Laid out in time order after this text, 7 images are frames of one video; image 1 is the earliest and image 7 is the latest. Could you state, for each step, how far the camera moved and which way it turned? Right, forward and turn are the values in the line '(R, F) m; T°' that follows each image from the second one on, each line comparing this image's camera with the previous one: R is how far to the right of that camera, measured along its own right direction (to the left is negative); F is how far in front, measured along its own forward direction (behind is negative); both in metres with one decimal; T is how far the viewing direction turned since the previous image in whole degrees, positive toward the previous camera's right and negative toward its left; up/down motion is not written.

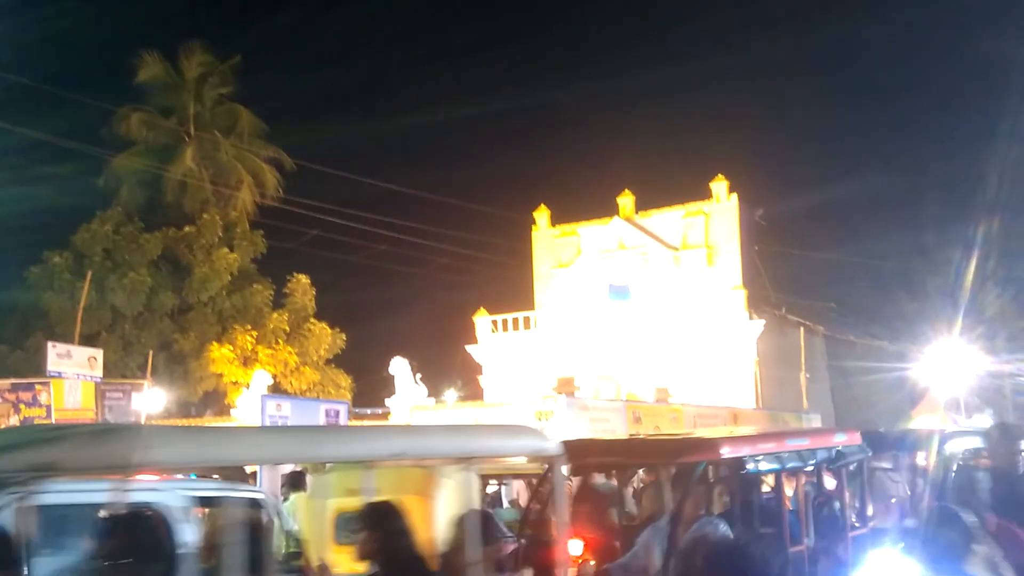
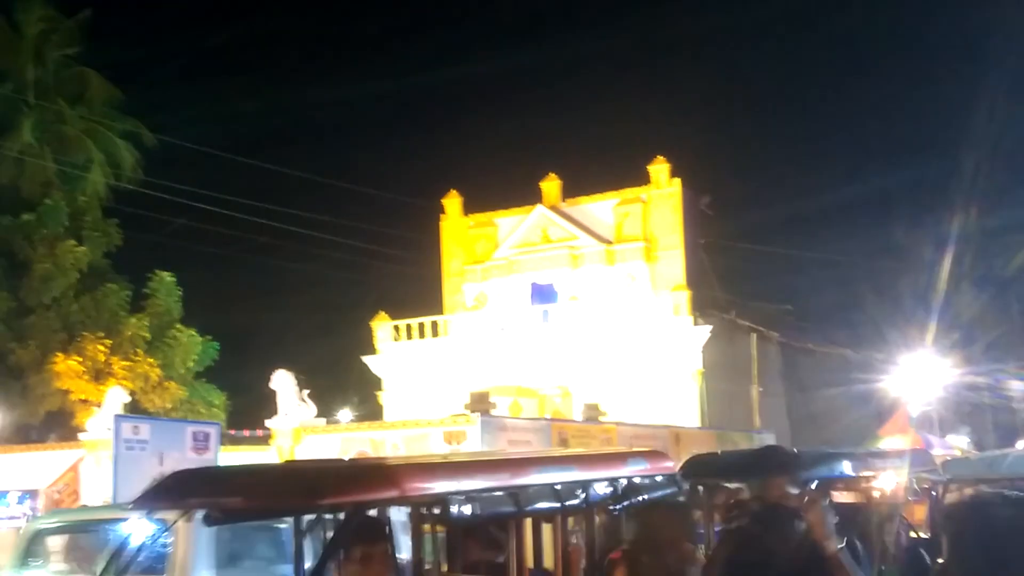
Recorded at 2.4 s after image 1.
(+1.1, +3.3) m; +2°
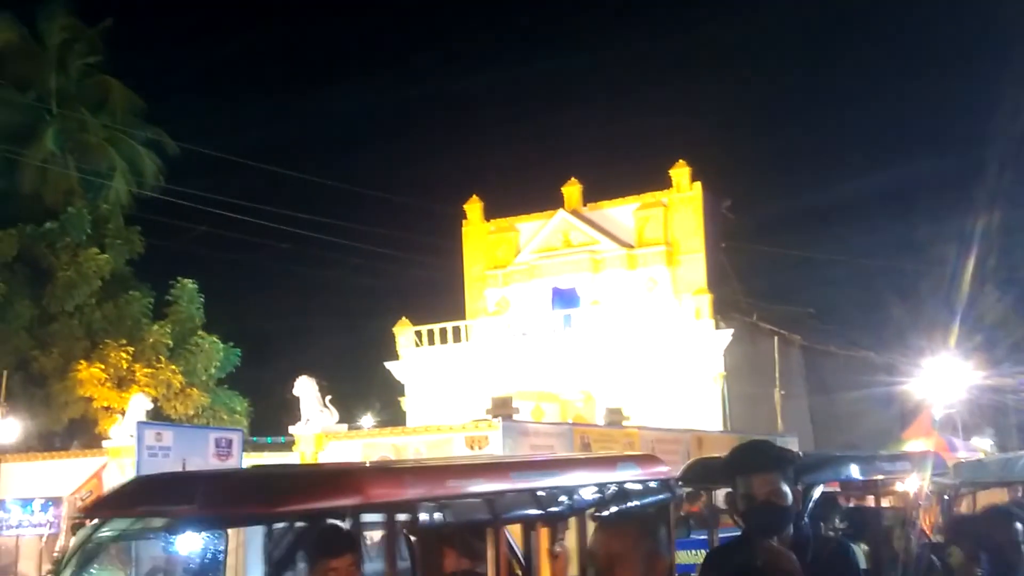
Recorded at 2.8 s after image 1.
(-0.3, 0.0) m; 0°
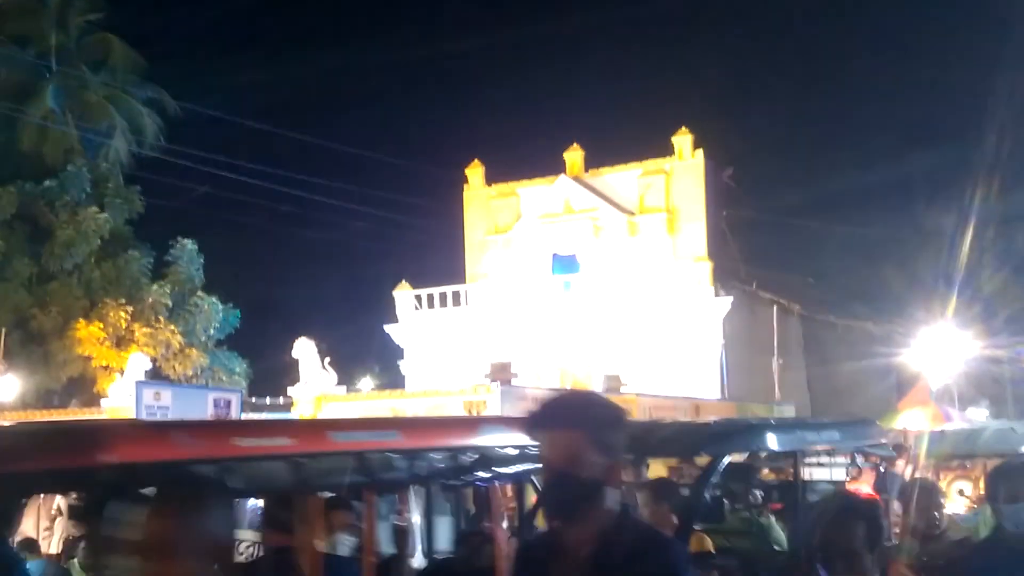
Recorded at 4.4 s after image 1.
(-0.1, 0.0) m; 0°
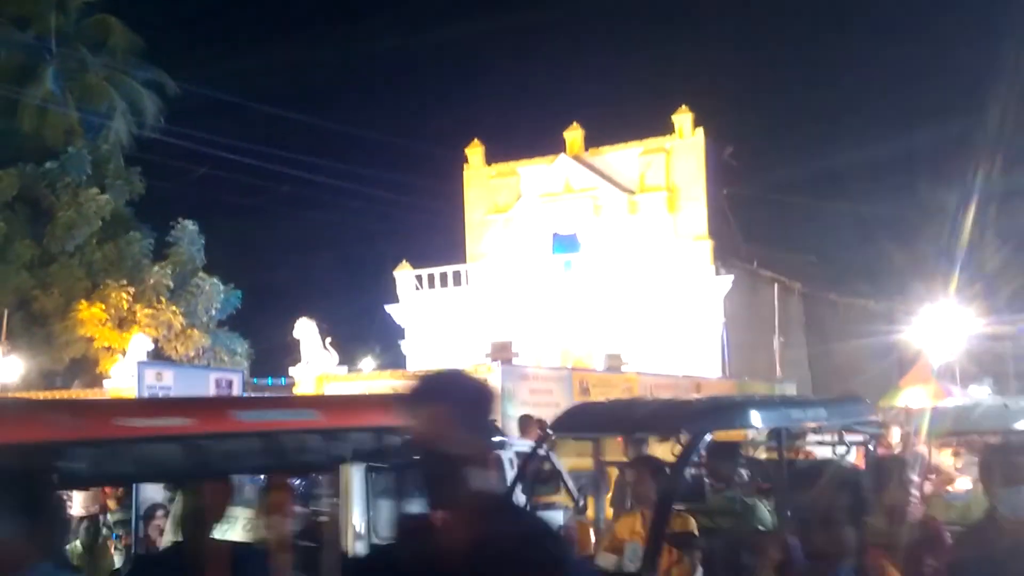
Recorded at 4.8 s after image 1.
(+0.2, 0.0) m; 0°
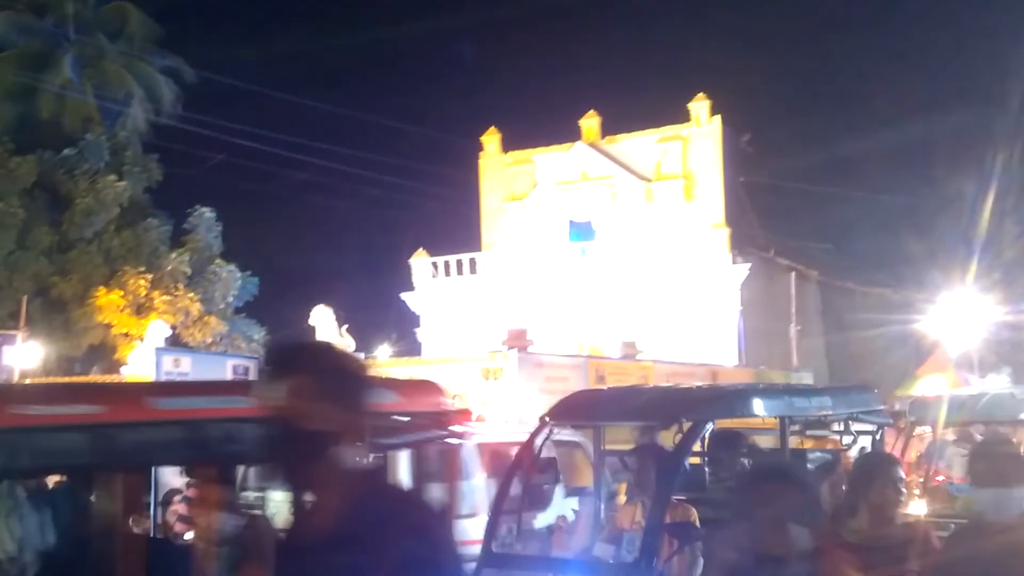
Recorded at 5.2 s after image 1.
(-0.1, 0.0) m; -1°
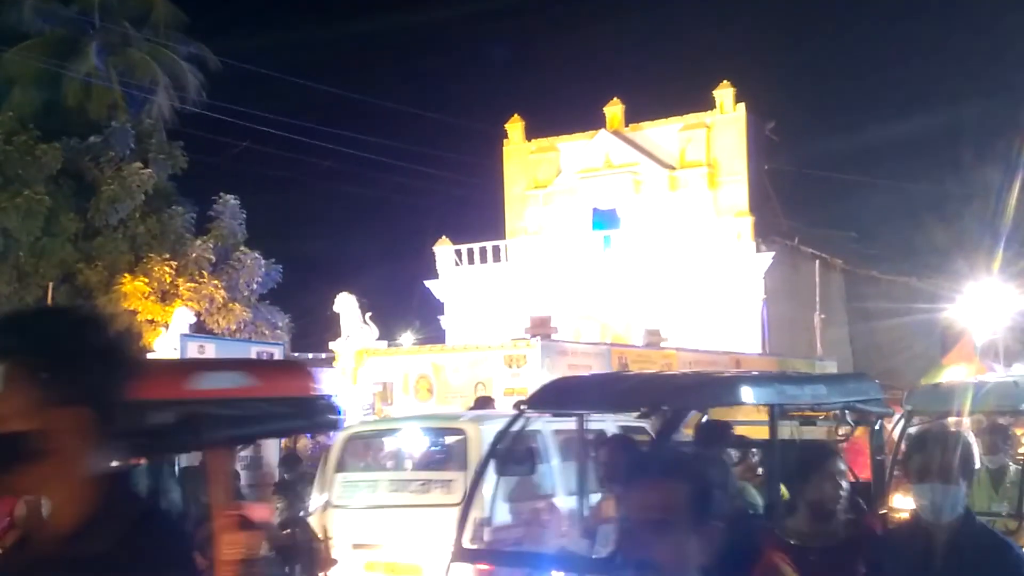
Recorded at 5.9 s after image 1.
(-0.2, 0.0) m; -1°
